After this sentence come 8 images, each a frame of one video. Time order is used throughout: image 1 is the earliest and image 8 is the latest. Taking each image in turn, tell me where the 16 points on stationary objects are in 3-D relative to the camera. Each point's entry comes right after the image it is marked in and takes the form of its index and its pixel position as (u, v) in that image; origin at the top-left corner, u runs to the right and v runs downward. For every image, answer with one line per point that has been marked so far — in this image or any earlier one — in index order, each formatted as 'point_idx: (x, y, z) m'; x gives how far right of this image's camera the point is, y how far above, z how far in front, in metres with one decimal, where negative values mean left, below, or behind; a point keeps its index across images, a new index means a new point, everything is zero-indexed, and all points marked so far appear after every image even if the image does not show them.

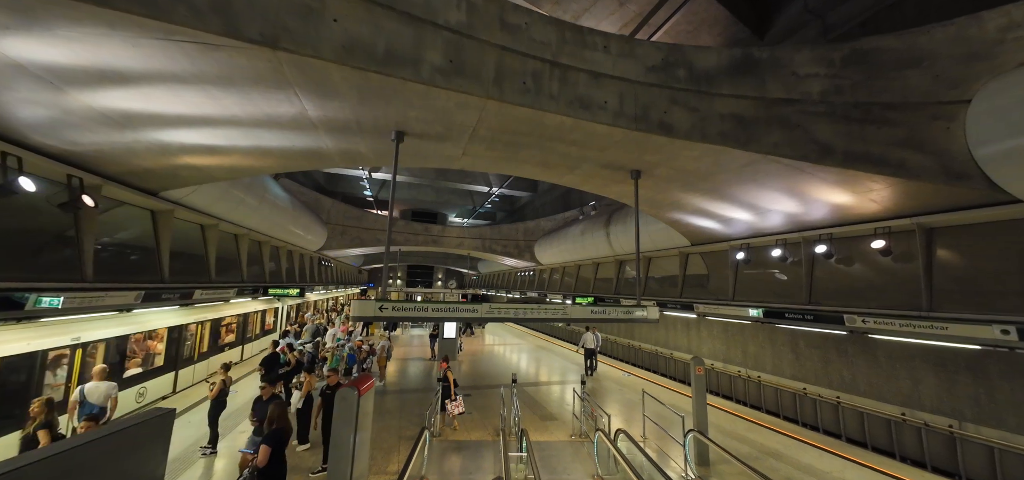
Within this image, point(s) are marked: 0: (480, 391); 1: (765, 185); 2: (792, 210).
0: (-0.9, -4.0, +9.5) m
1: (+3.9, +0.9, +5.5) m
2: (+4.9, +0.6, +6.1) m
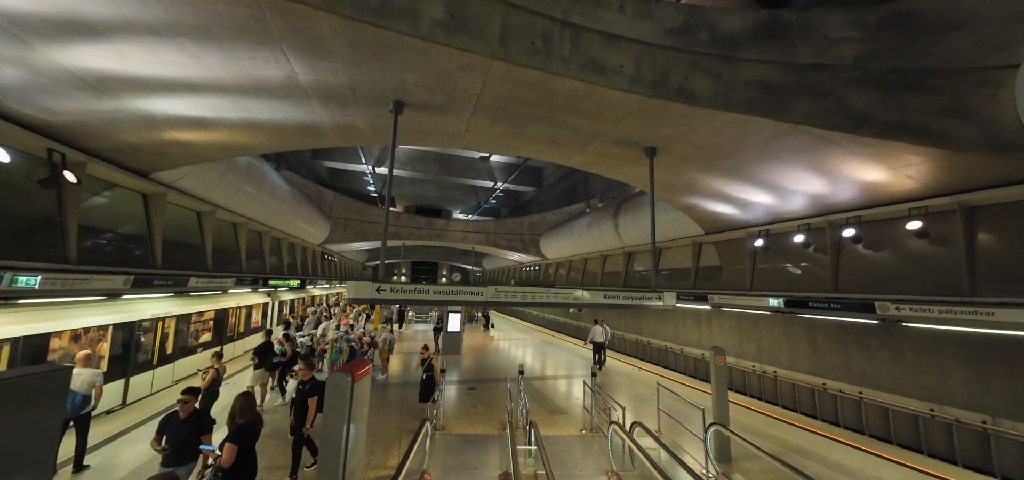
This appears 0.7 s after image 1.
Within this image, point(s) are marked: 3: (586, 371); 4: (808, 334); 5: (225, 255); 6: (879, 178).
0: (-0.7, -3.7, +9.2) m
1: (+4.0, +1.2, +5.1) m
2: (+5.0, +0.9, +5.7) m
3: (+2.3, -4.2, +11.3) m
4: (+7.6, -2.5, +9.2) m
5: (-7.2, -0.4, +8.8) m
6: (+5.3, +0.9, +5.1) m
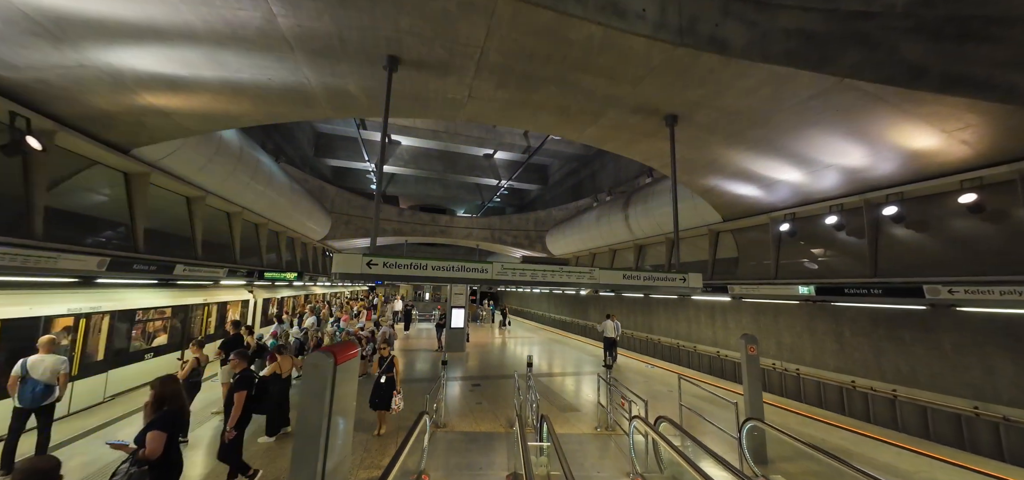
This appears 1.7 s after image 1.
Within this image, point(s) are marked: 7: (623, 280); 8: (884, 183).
0: (-0.5, -3.5, +8.7) m
1: (+4.1, +1.5, +4.6) m
2: (+5.1, +1.2, +5.2) m
3: (+2.5, -3.9, +10.7) m
4: (+7.8, -2.2, +8.6) m
5: (-7.1, -0.1, +8.4) m
6: (+5.4, +1.3, +4.5) m
7: (+1.4, -0.5, +4.4) m
8: (+5.9, +0.9, +5.6) m
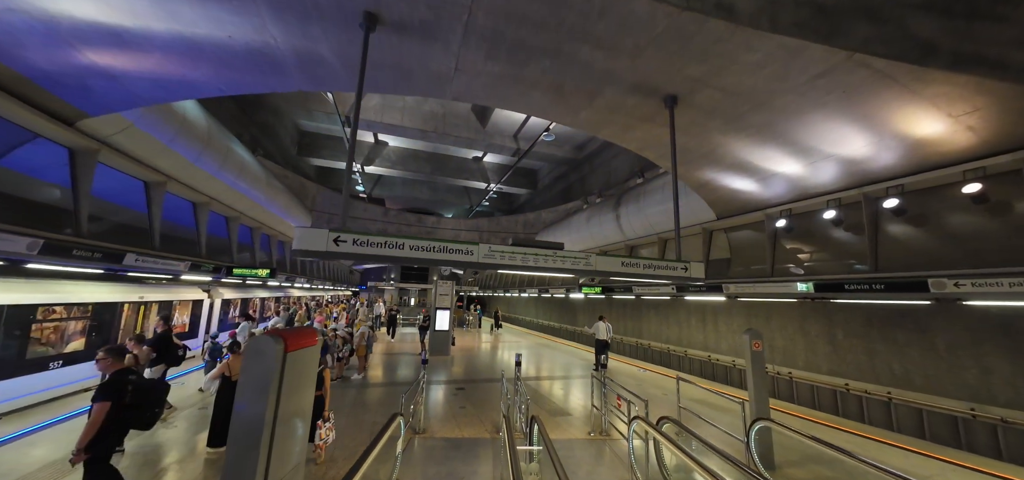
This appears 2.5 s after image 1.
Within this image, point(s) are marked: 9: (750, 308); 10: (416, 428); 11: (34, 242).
0: (-0.9, -3.4, +8.2) m
1: (+4.0, +1.7, +4.4) m
2: (+4.9, +1.3, +5.0) m
3: (+2.2, -3.9, +10.3) m
4: (+7.5, -2.2, +8.5) m
5: (-7.3, 0.0, +7.8) m
6: (+5.3, +1.4, +4.4) m
7: (+1.2, -0.3, +4.0) m
8: (+5.8, +1.0, +5.4) m
9: (+6.9, -2.0, +10.1) m
10: (-1.5, -2.9, +5.4) m
11: (-5.6, 0.0, +4.1) m
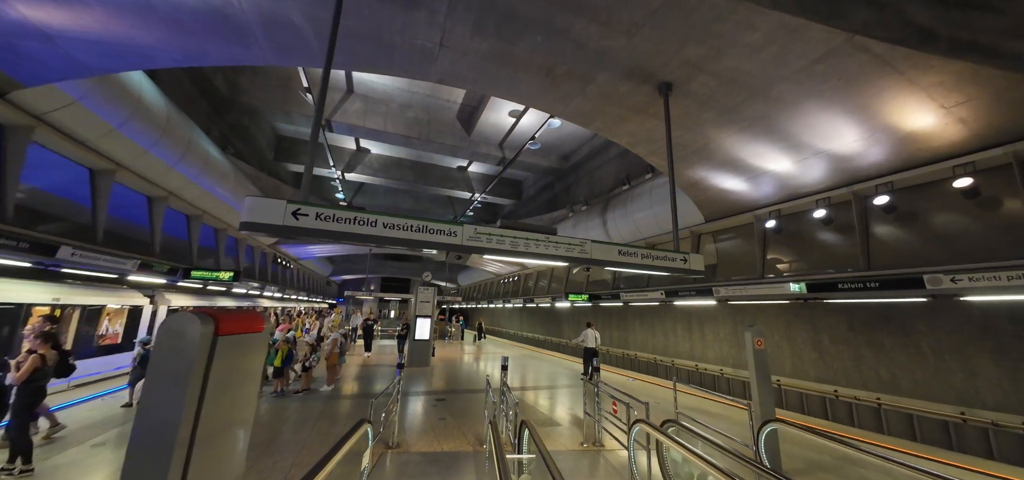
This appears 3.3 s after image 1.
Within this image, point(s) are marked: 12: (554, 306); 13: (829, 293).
0: (-1.2, -3.4, +7.7) m
1: (+3.9, +1.7, +4.3) m
2: (+4.8, +1.4, +4.9) m
3: (+1.7, -4.0, +9.9) m
4: (+7.1, -2.3, +8.4) m
5: (-7.6, +0.1, +7.1) m
6: (+5.1, +1.5, +4.3) m
7: (+1.1, -0.2, +3.7) m
8: (+5.6, +1.0, +5.4) m
9: (+6.4, -2.1, +10.0) m
10: (-1.7, -2.8, +4.8) m
11: (-5.7, +0.1, +3.5) m
12: (+2.3, -3.6, +19.3) m
13: (+5.2, -0.9, +5.7) m
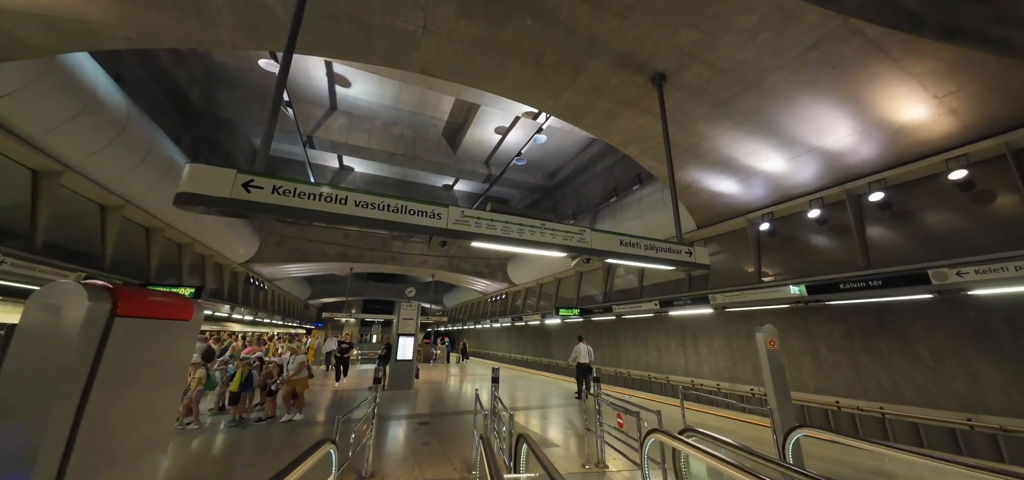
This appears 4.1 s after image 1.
0: (-1.4, -3.6, +7.1) m
1: (+3.7, +1.8, +4.2) m
2: (+4.6, +1.4, +4.9) m
3: (+1.4, -4.3, +9.4) m
4: (+6.9, -2.4, +8.1) m
5: (-7.9, -0.2, +6.4) m
6: (+5.0, +1.6, +4.3) m
7: (+1.0, -0.1, +3.4) m
8: (+5.4, +1.1, +5.3) m
9: (+6.1, -2.4, +9.7) m
10: (-1.8, -2.8, +4.2) m
11: (-5.8, +0.2, +2.9) m
12: (+1.6, -4.5, +18.7) m
13: (+5.1, -0.9, +5.5) m
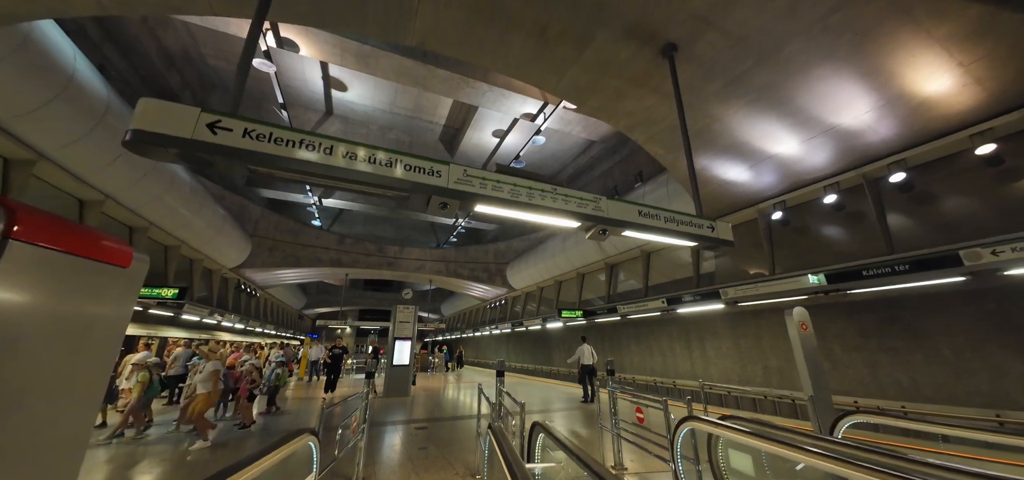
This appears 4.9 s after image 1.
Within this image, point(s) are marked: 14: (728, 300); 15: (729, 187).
0: (-1.3, -3.5, +6.6) m
1: (+3.8, +2.1, +4.0) m
2: (+4.6, +1.6, +4.6) m
3: (+1.5, -4.3, +8.9) m
4: (+6.9, -2.3, +7.8) m
5: (-7.8, -0.1, +6.1) m
6: (+5.0, +1.8, +4.1) m
7: (+1.1, +0.1, +3.1) m
8: (+5.4, +1.3, +5.1) m
9: (+6.1, -2.3, +9.4) m
10: (-1.7, -2.6, +3.8) m
11: (-5.8, +0.3, +2.6) m
12: (+1.6, -4.7, +18.3) m
13: (+5.1, -0.7, +5.3) m
14: (+4.2, -1.2, +6.9) m
15: (+4.0, +1.0, +6.5) m
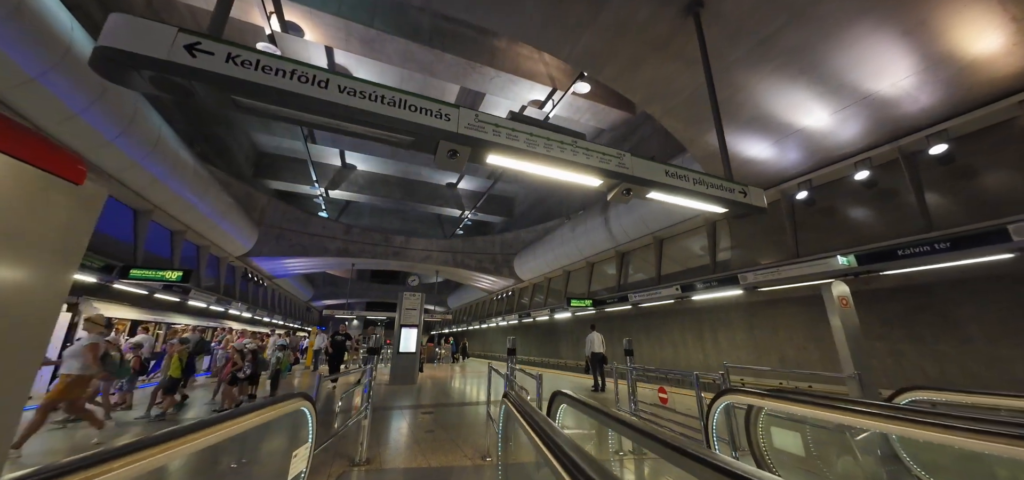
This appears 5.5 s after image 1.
0: (-1.2, -3.2, +6.5) m
1: (+3.9, +2.4, +3.7) m
2: (+4.8, +1.9, +4.3) m
3: (+1.7, -3.9, +8.7) m
4: (+7.1, -1.9, +7.5) m
5: (-7.7, +0.2, +6.0) m
6: (+5.1, +2.1, +3.7) m
7: (+1.2, +0.4, +2.9) m
8: (+5.6, +1.6, +4.7) m
9: (+6.4, -1.9, +9.1) m
10: (-1.6, -2.3, +3.7) m
11: (-5.7, +0.6, +2.5) m
12: (+2.0, -4.3, +18.1) m
13: (+5.3, -0.3, +4.9) m
14: (+4.4, -0.8, +6.6) m
15: (+4.2, +1.3, +6.2) m
